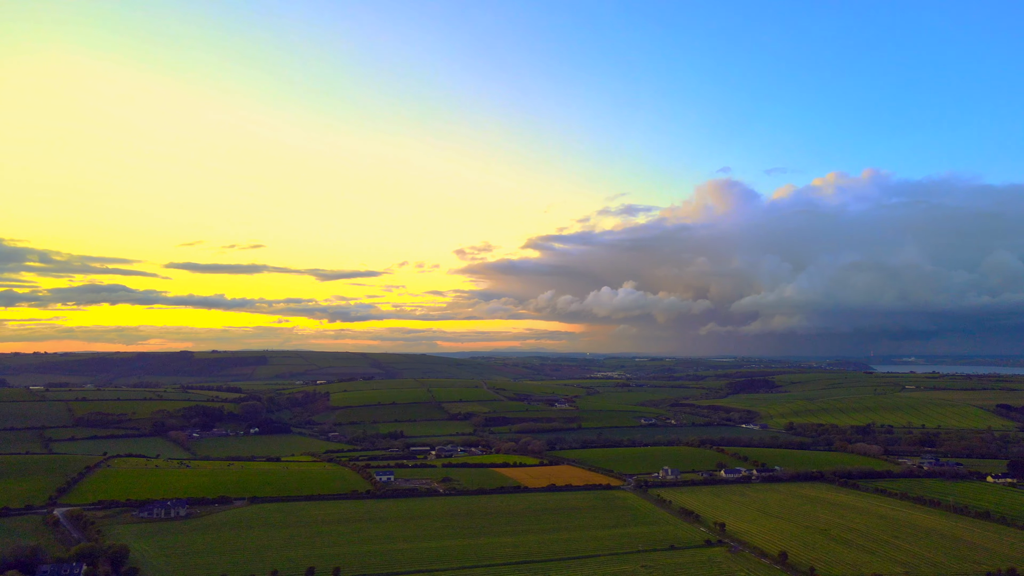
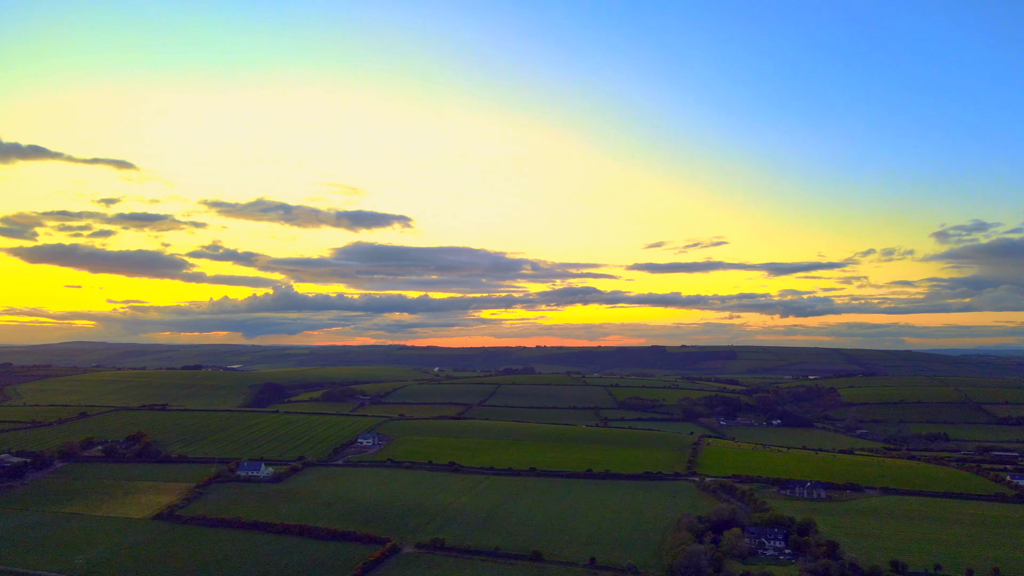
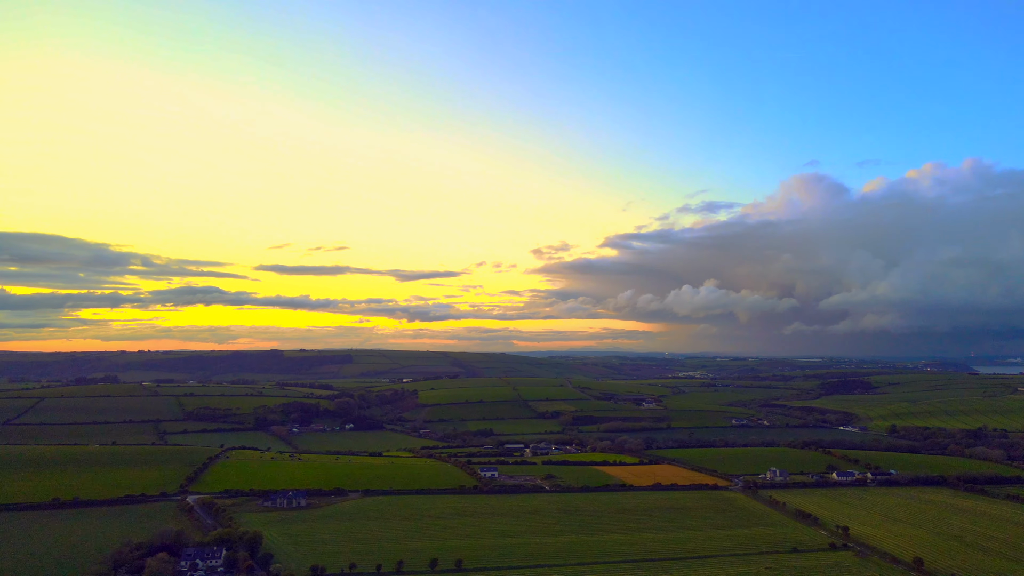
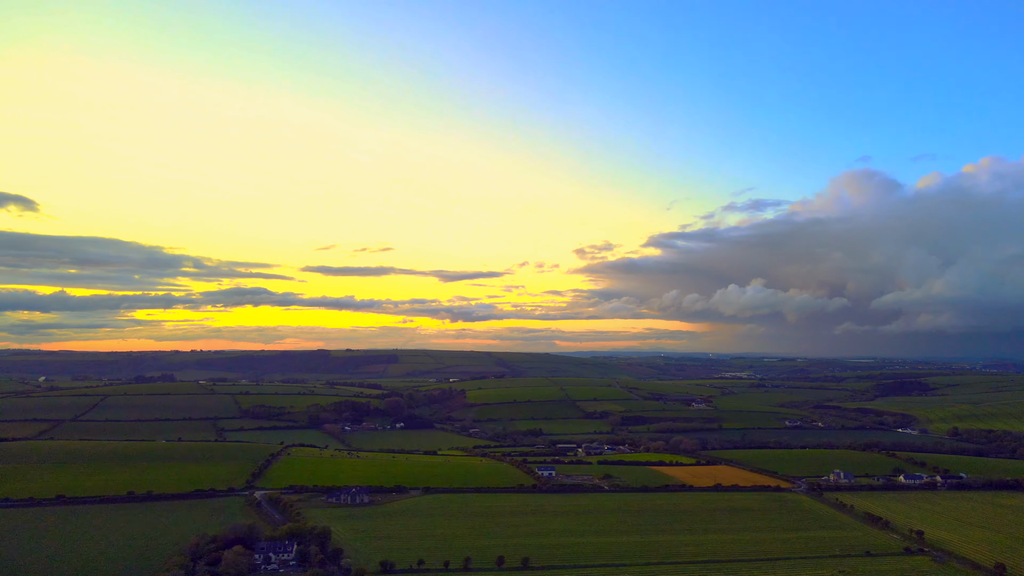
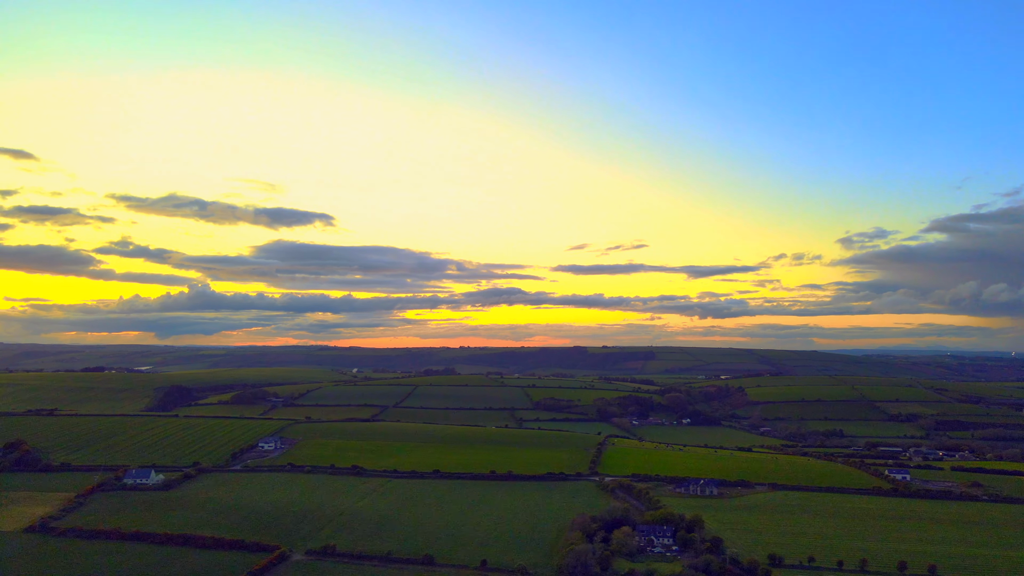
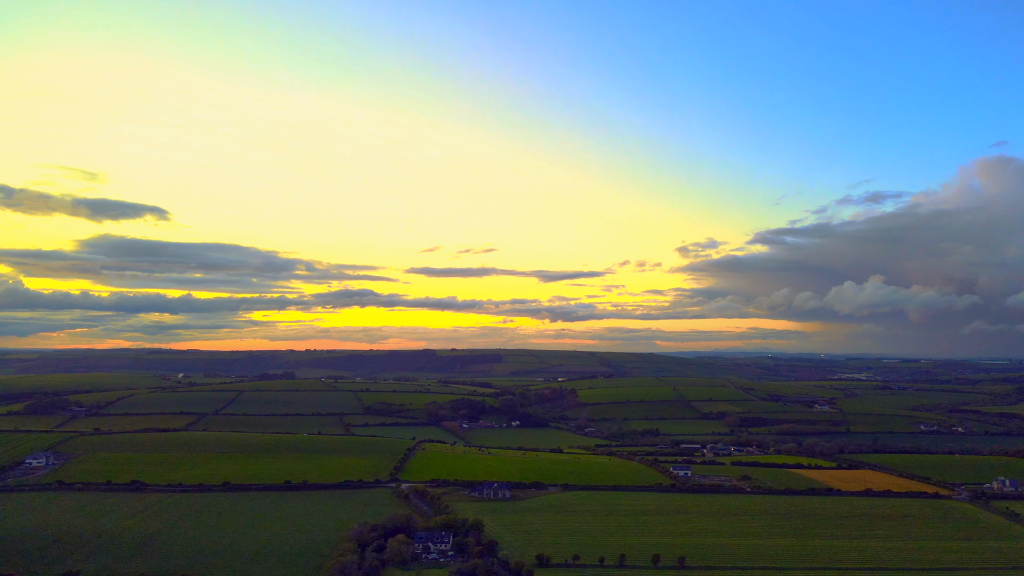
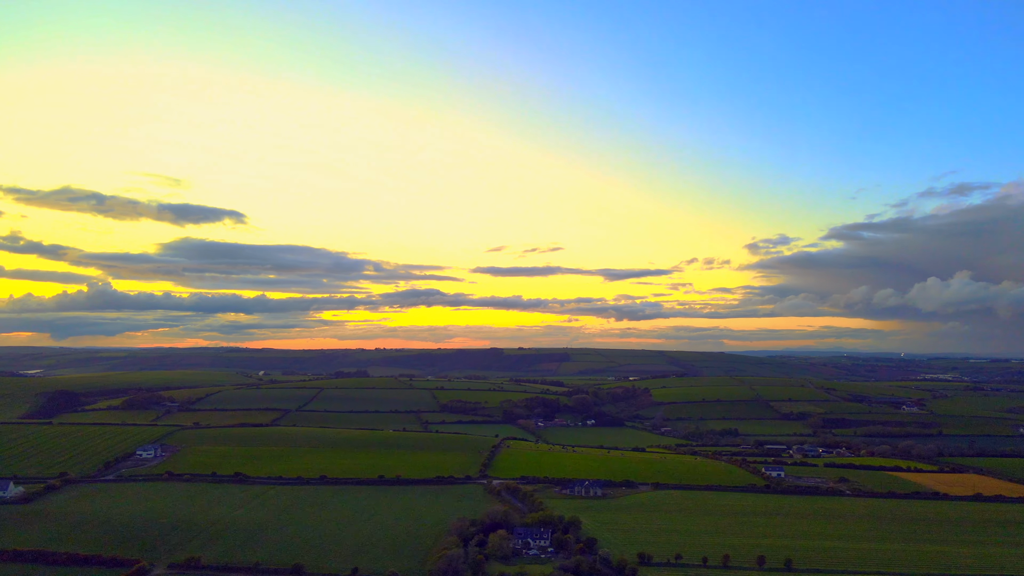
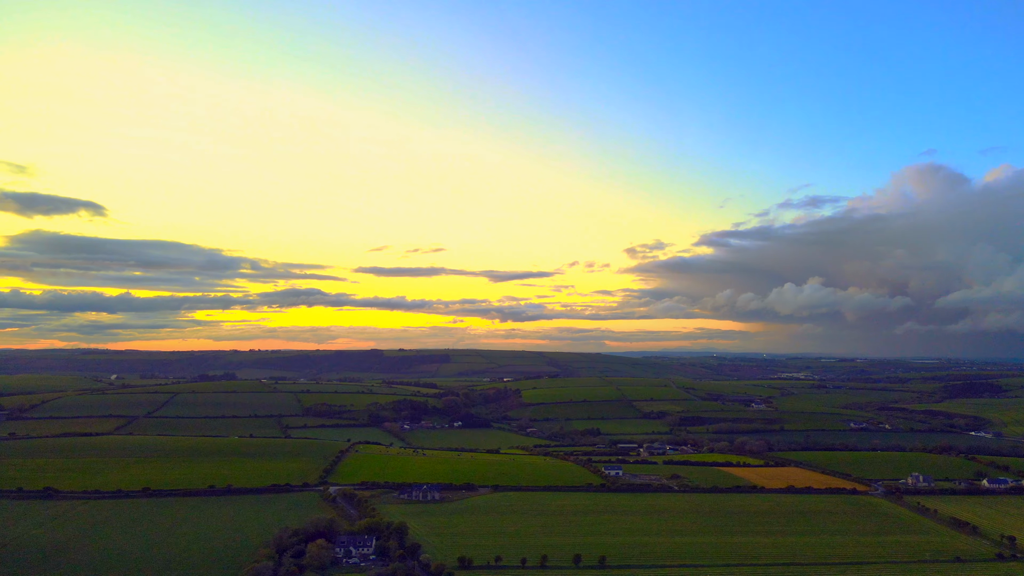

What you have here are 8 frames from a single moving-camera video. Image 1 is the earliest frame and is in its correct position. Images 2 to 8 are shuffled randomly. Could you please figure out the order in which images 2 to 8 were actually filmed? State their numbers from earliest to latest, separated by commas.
3, 4, 8, 6, 7, 5, 2
